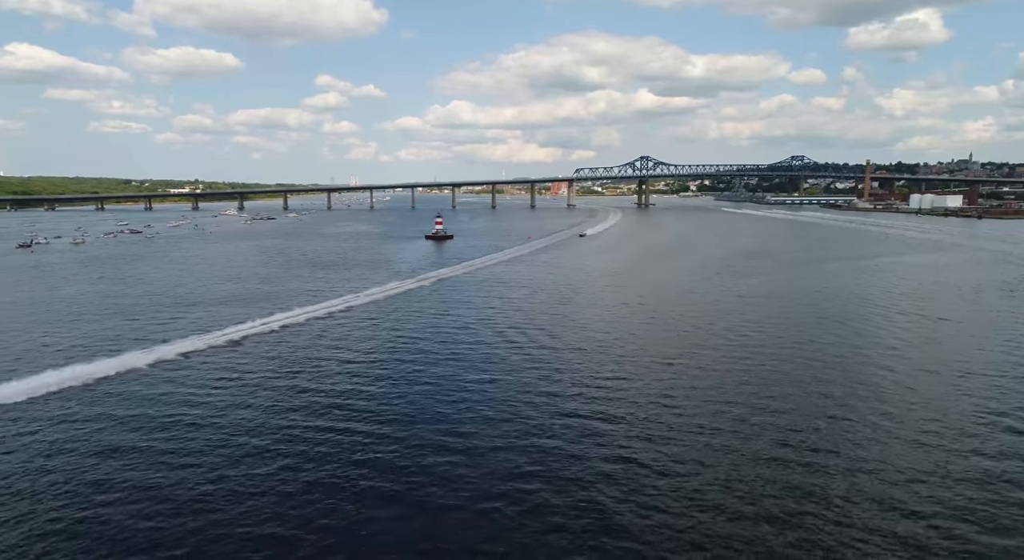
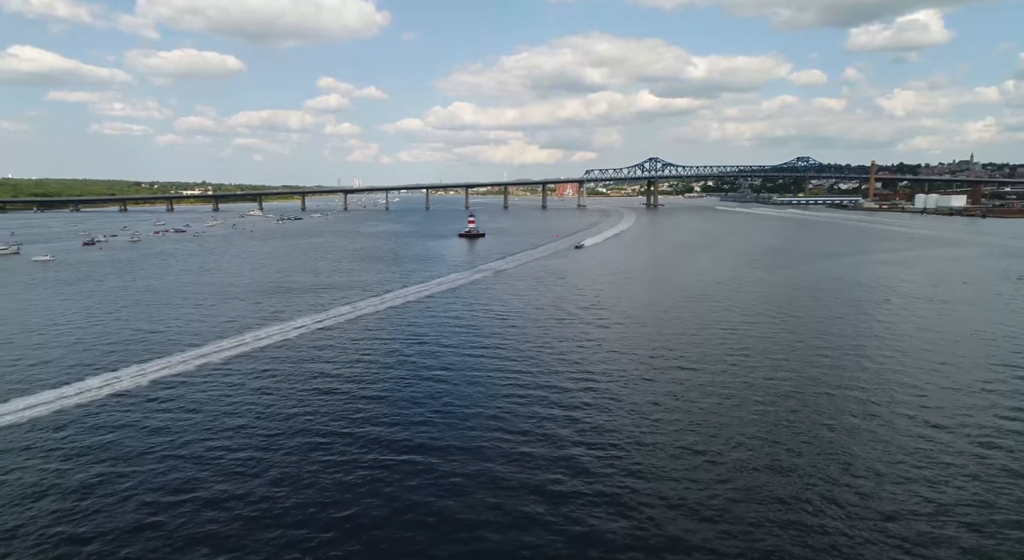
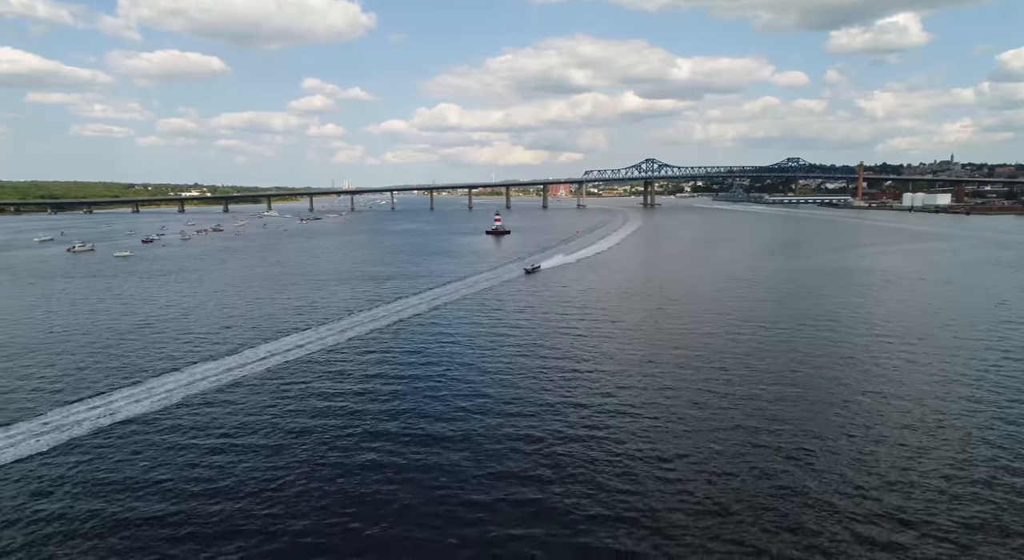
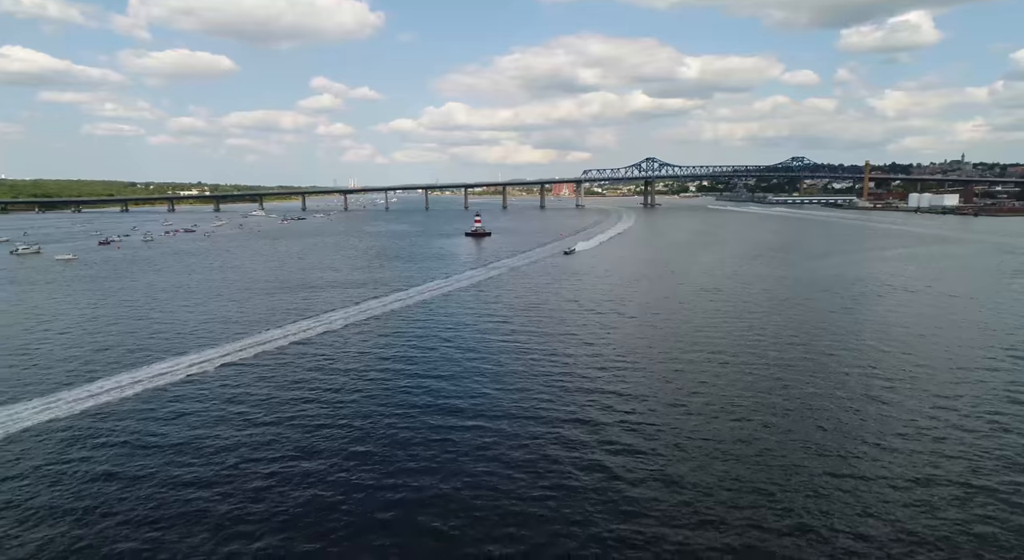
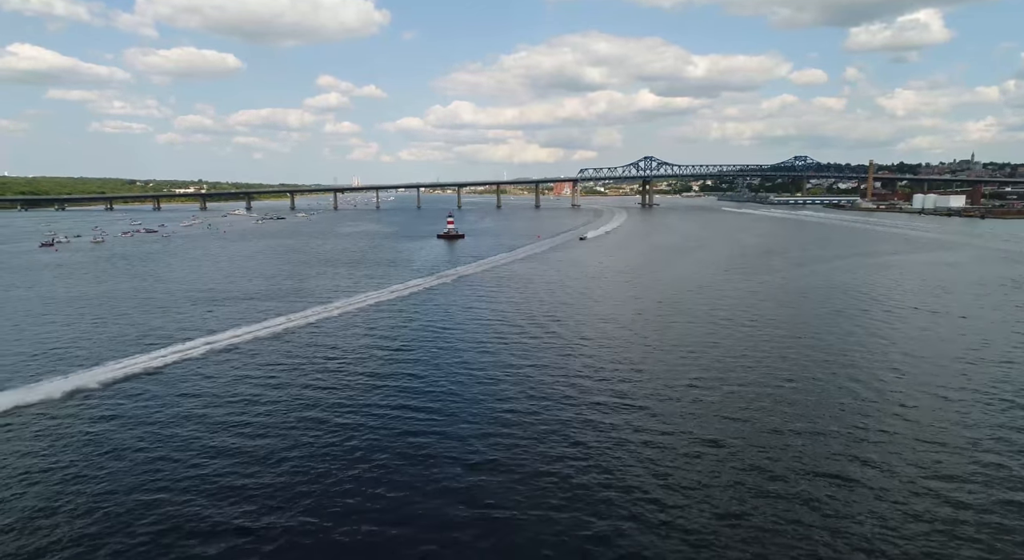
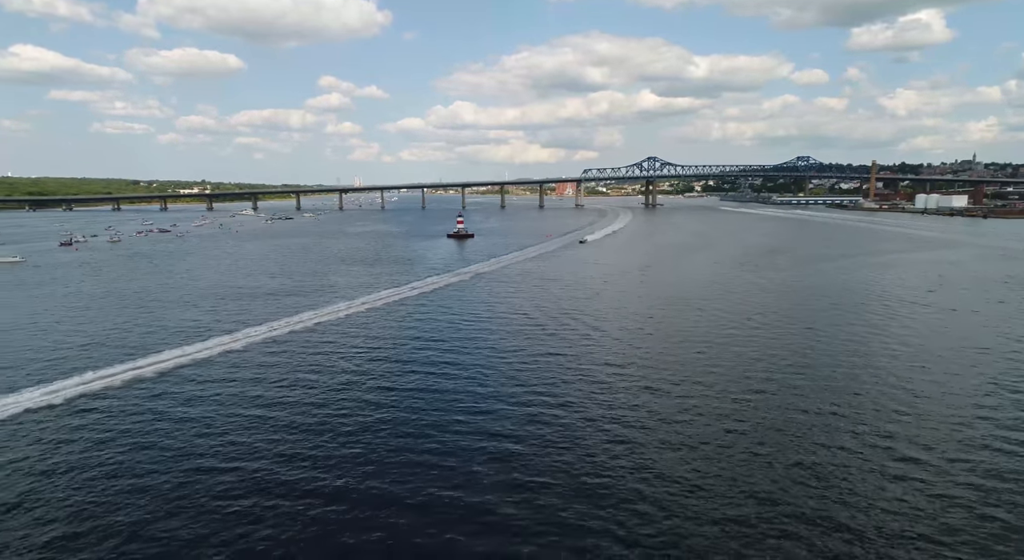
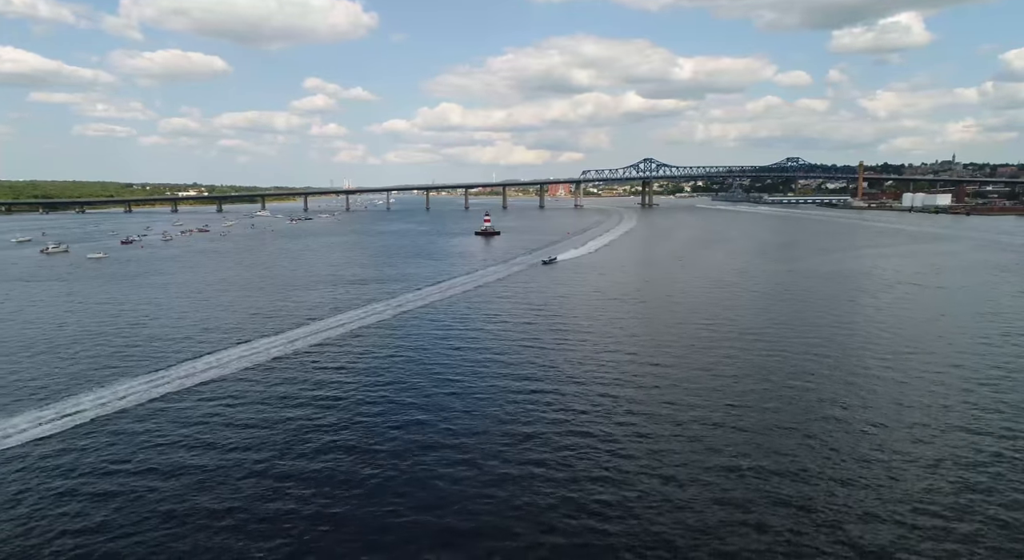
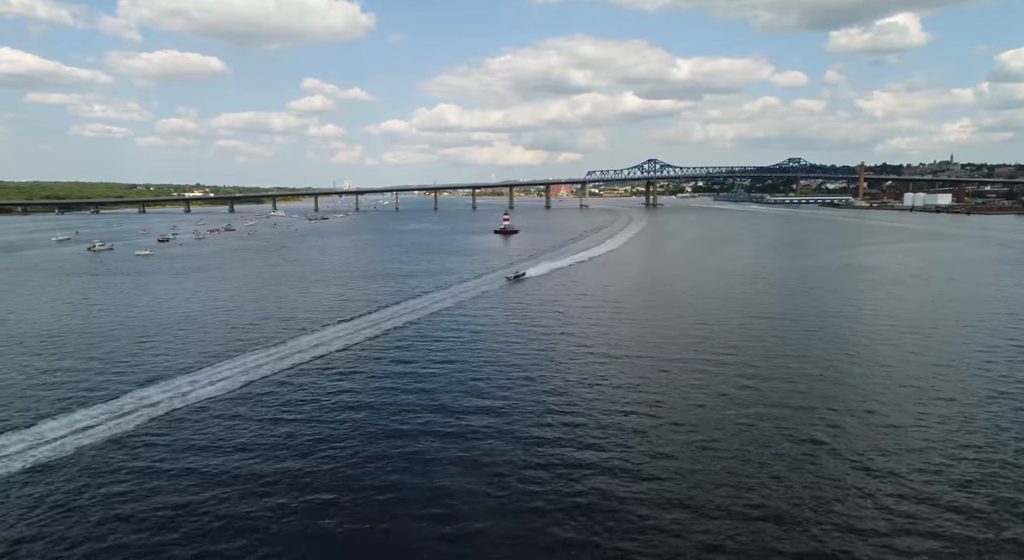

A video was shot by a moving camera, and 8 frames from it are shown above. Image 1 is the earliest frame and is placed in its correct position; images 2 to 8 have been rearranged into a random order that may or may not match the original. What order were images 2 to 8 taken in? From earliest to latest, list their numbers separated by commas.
5, 6, 2, 4, 7, 3, 8
